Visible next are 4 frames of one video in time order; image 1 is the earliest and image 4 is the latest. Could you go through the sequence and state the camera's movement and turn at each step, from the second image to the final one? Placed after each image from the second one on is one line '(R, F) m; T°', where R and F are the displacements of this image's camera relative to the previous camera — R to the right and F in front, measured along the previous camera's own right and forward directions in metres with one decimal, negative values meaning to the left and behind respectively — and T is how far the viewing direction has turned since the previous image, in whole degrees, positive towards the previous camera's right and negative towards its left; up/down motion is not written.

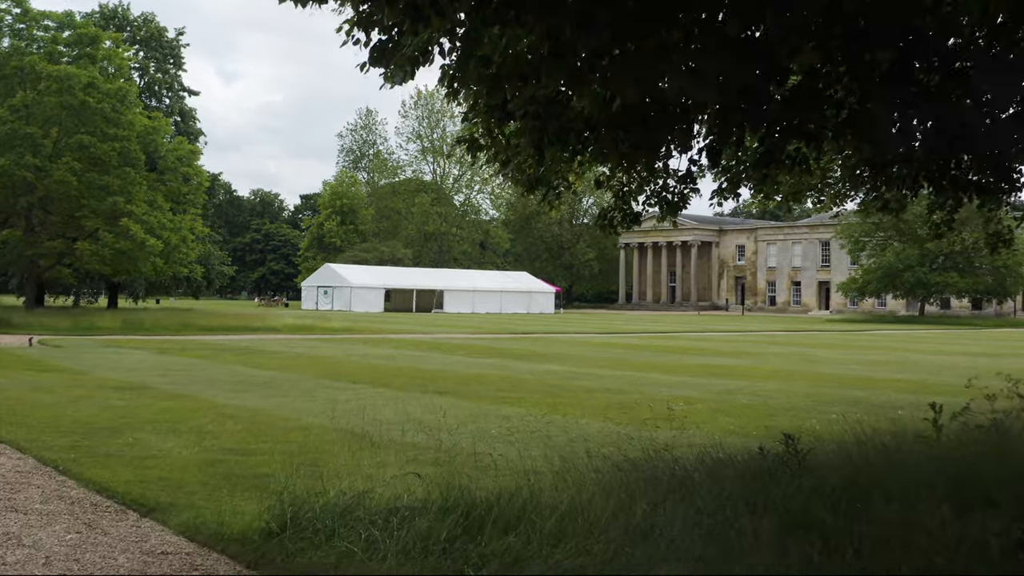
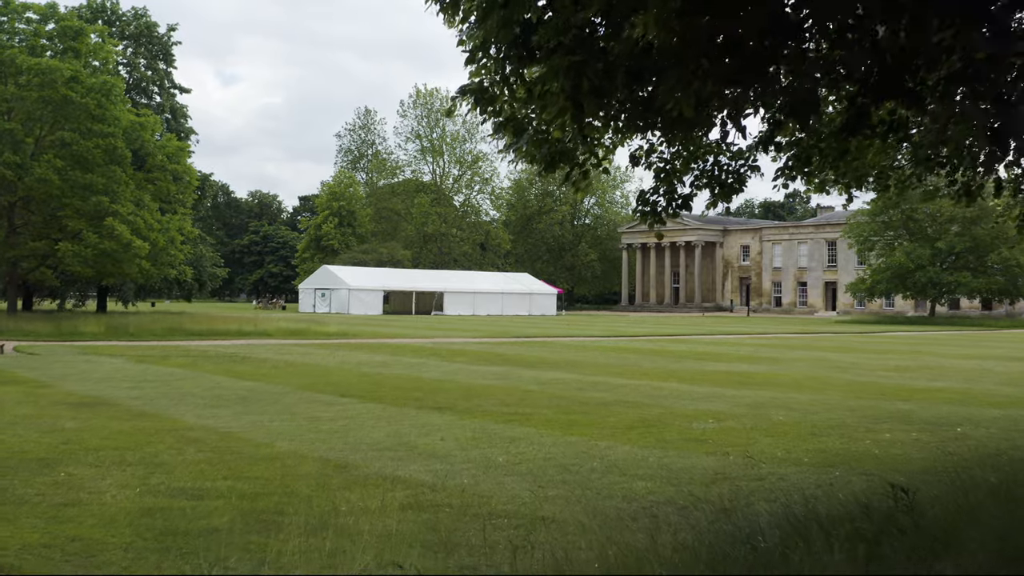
(-0.1, +1.4) m; 0°
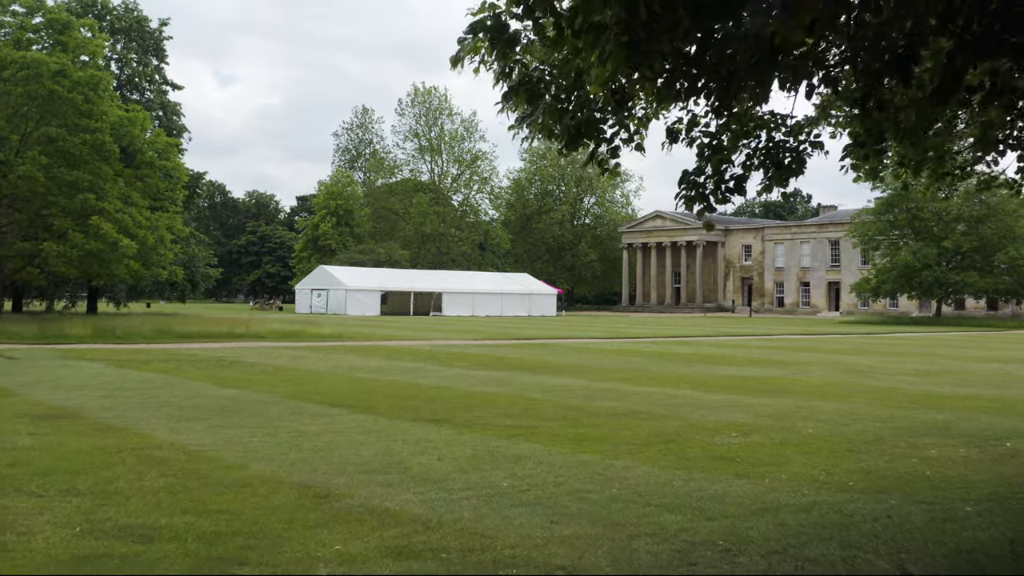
(-0.1, +0.9) m; 0°
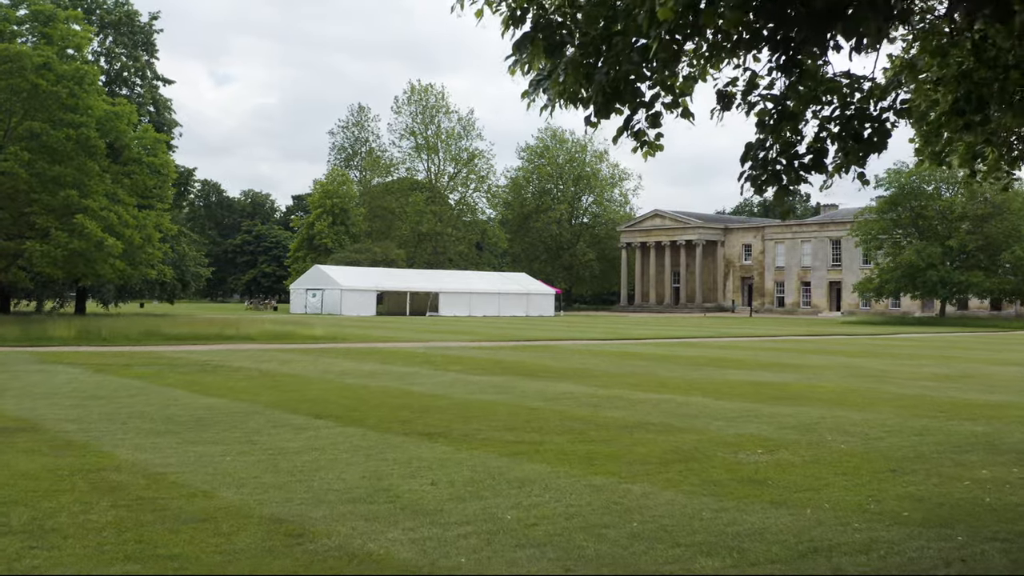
(-0.1, +0.9) m; 0°
